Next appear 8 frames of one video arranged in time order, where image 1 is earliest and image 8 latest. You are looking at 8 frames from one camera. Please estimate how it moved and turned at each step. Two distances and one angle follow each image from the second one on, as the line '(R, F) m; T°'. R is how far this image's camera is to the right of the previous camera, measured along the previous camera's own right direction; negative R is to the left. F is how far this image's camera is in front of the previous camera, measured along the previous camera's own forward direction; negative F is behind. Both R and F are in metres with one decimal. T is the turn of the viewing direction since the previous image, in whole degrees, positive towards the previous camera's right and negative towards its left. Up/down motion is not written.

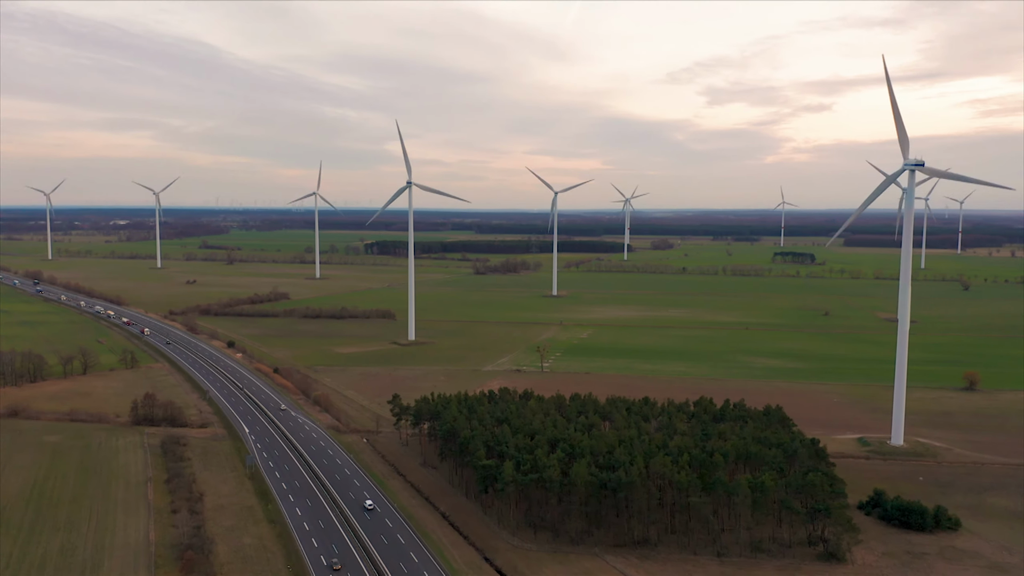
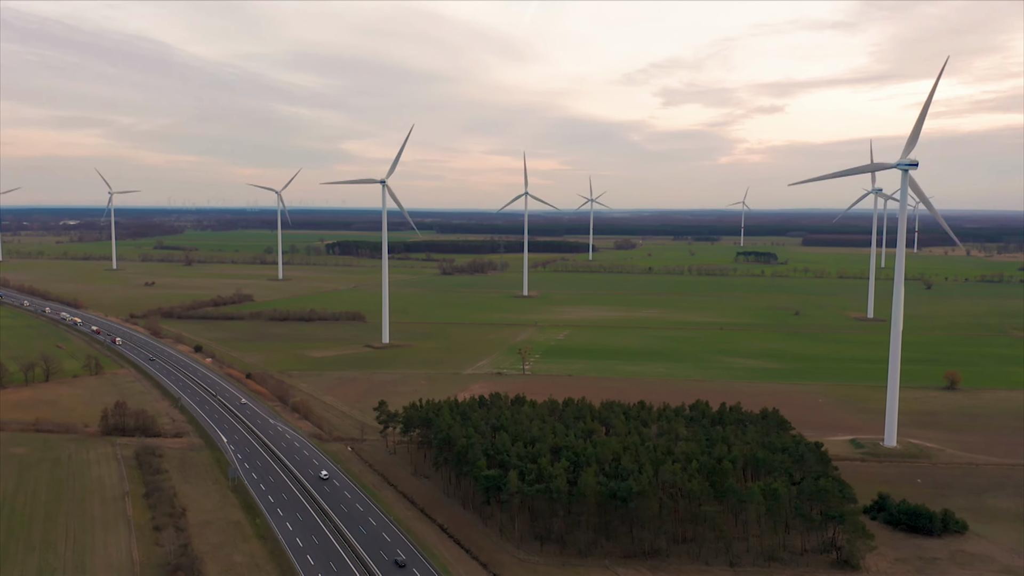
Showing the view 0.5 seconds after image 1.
(-1.8, +1.4) m; +3°
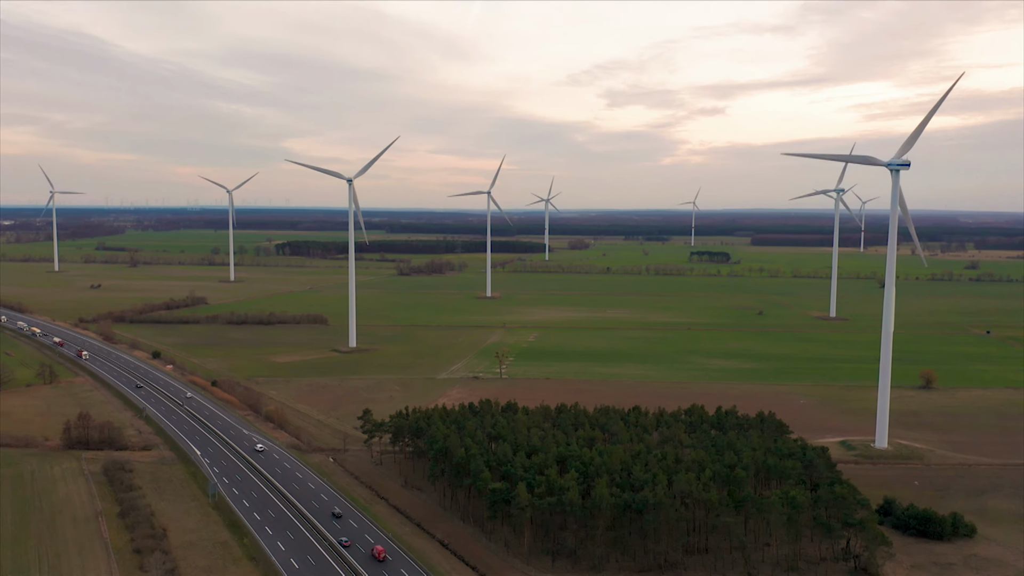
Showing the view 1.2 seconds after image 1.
(-2.3, +1.7) m; +4°
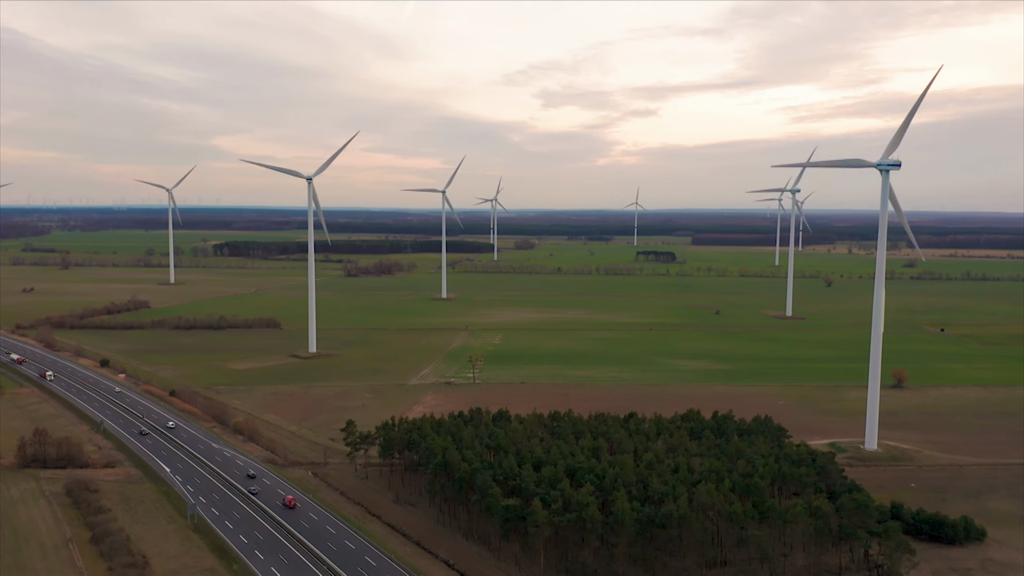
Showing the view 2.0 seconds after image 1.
(-2.8, +1.9) m; +4°
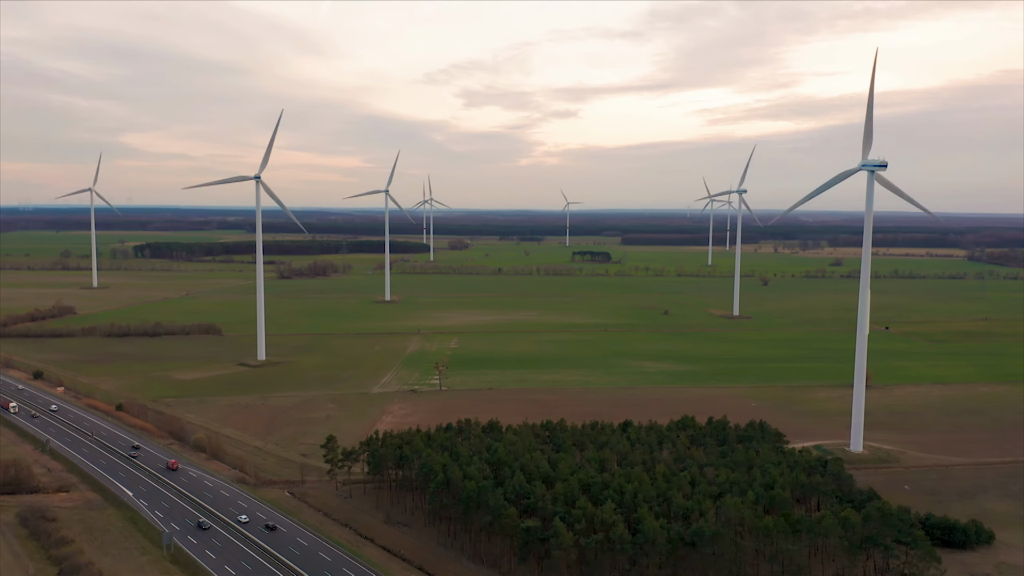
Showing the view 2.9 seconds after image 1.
(-3.2, +2.2) m; +5°
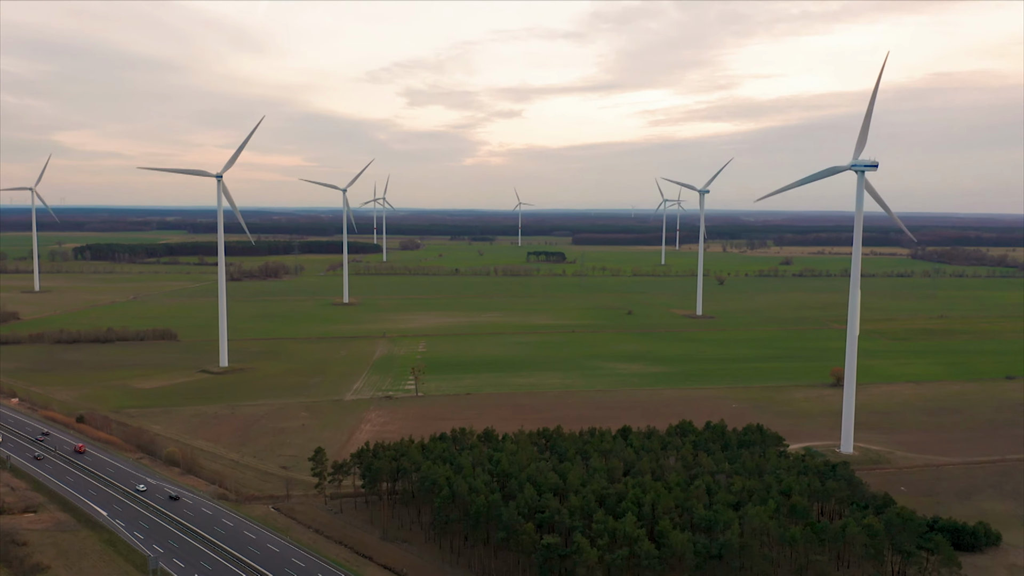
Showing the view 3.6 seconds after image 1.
(-2.3, +1.5) m; +4°
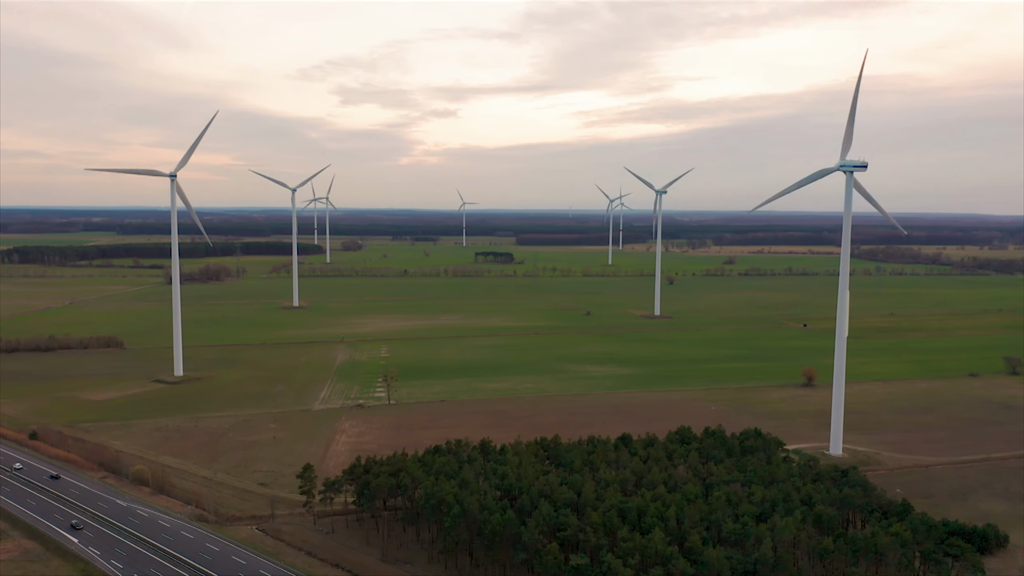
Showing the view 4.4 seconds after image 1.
(-2.7, +1.7) m; +4°
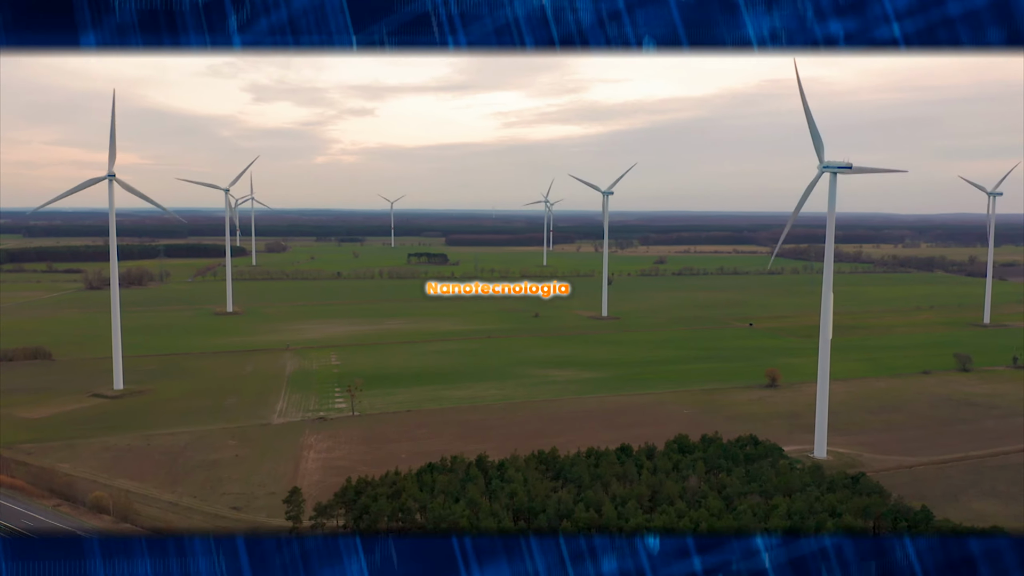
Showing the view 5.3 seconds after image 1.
(-3.2, +2.0) m; +5°
